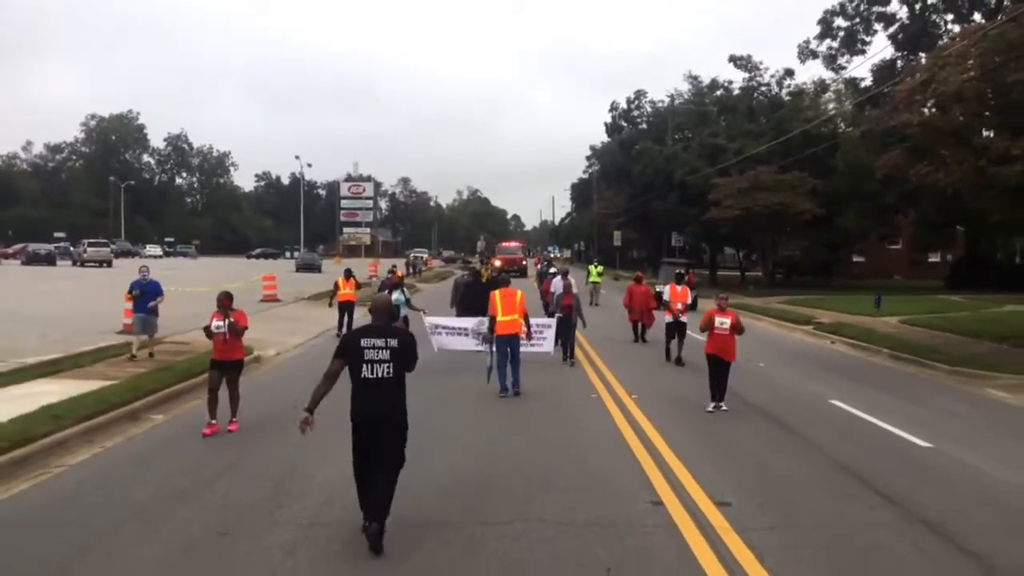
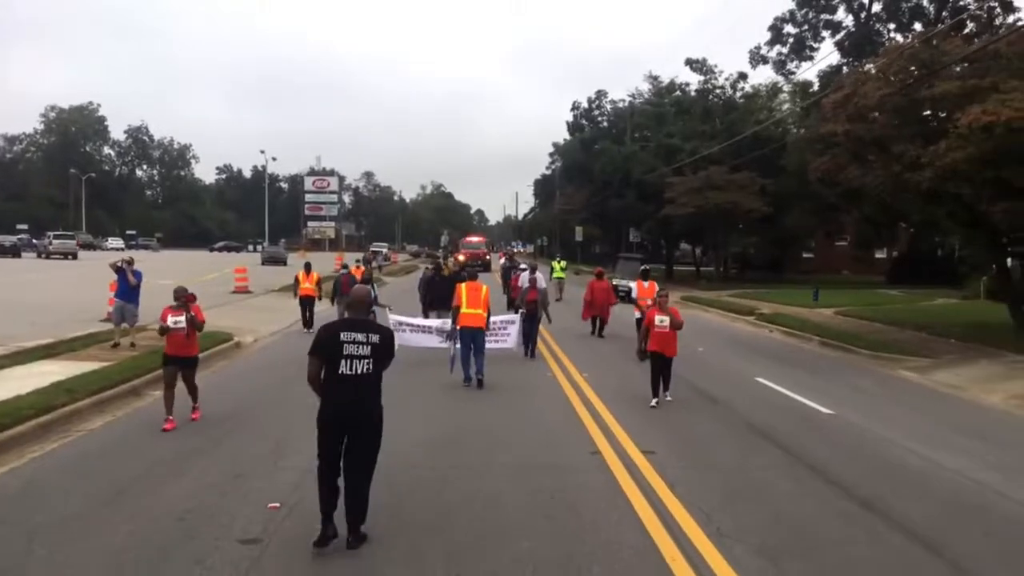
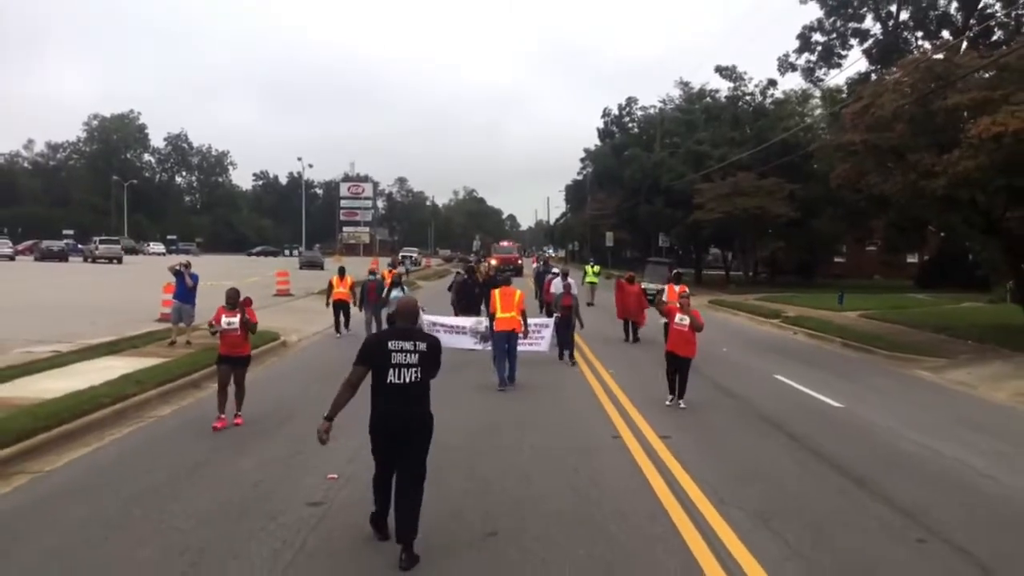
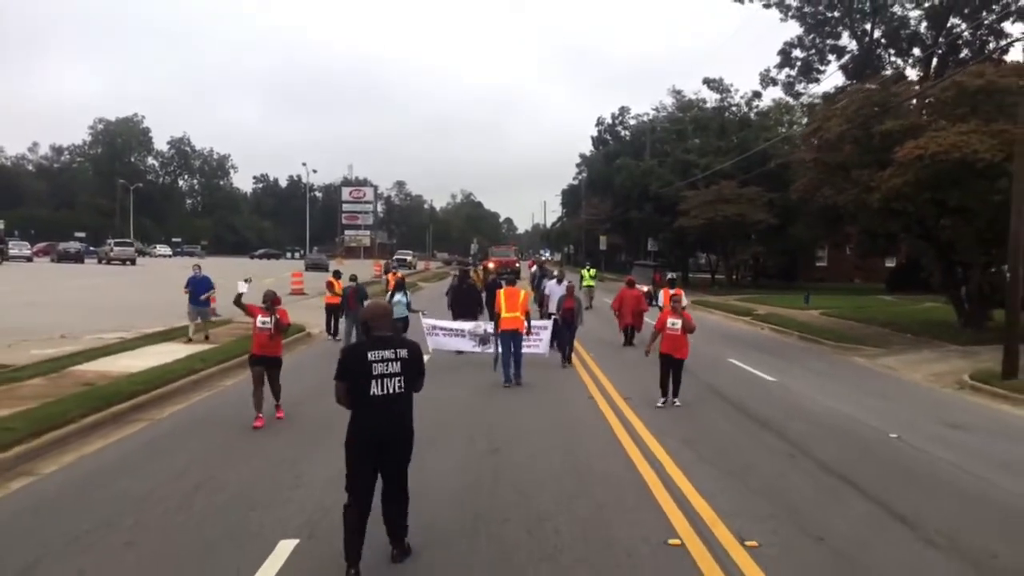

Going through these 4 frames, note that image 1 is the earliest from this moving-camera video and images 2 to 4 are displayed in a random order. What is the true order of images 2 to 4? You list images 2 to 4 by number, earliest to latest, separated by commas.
2, 3, 4
